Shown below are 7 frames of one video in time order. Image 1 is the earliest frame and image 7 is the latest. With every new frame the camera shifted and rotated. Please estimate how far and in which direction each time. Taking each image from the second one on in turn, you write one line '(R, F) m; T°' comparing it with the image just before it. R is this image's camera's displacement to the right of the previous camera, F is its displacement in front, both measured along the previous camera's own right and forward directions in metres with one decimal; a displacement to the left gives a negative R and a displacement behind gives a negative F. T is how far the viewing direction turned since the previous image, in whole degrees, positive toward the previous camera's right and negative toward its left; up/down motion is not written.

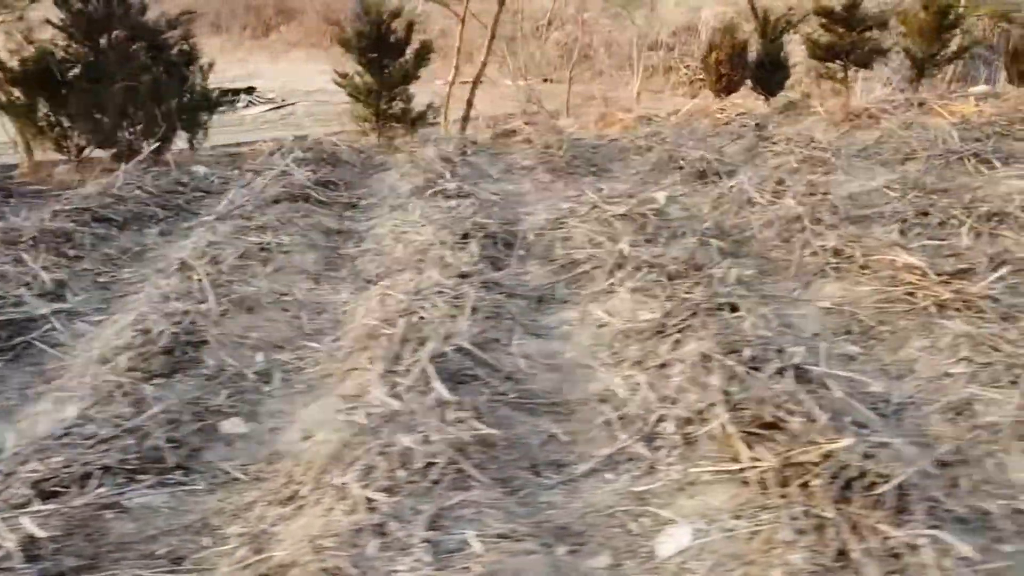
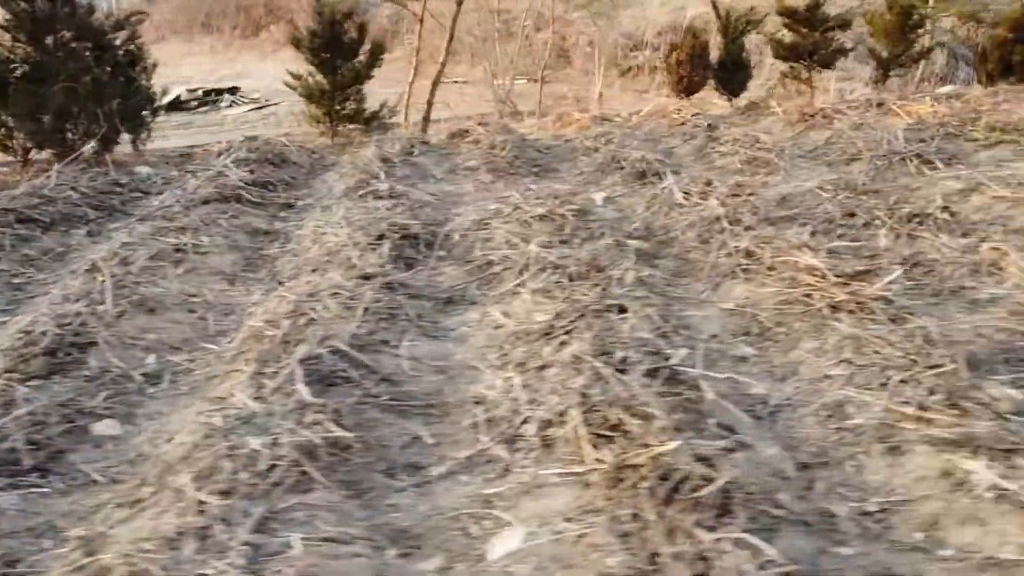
(+0.3, 0.0) m; 0°
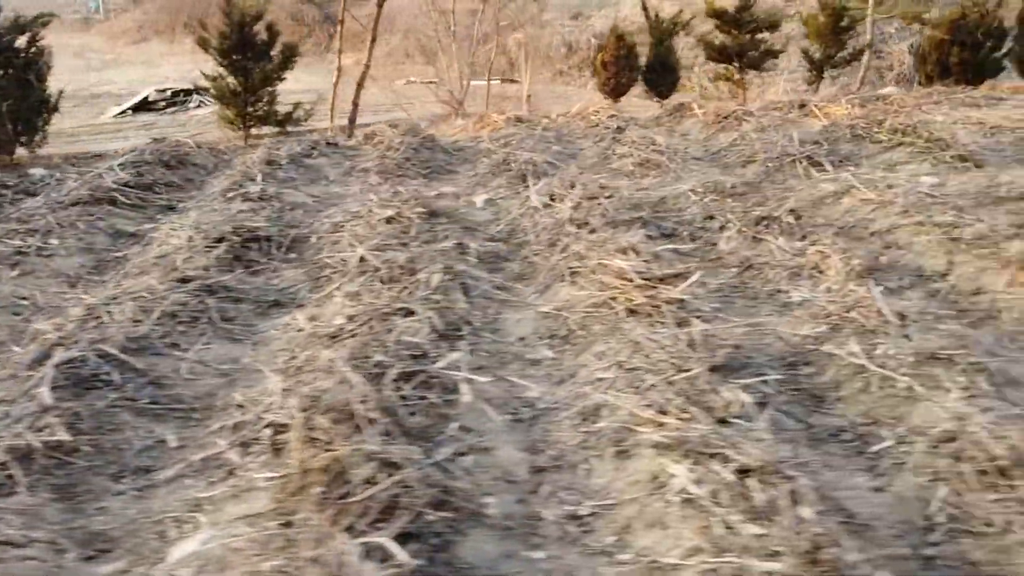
(+0.6, 0.0) m; 0°
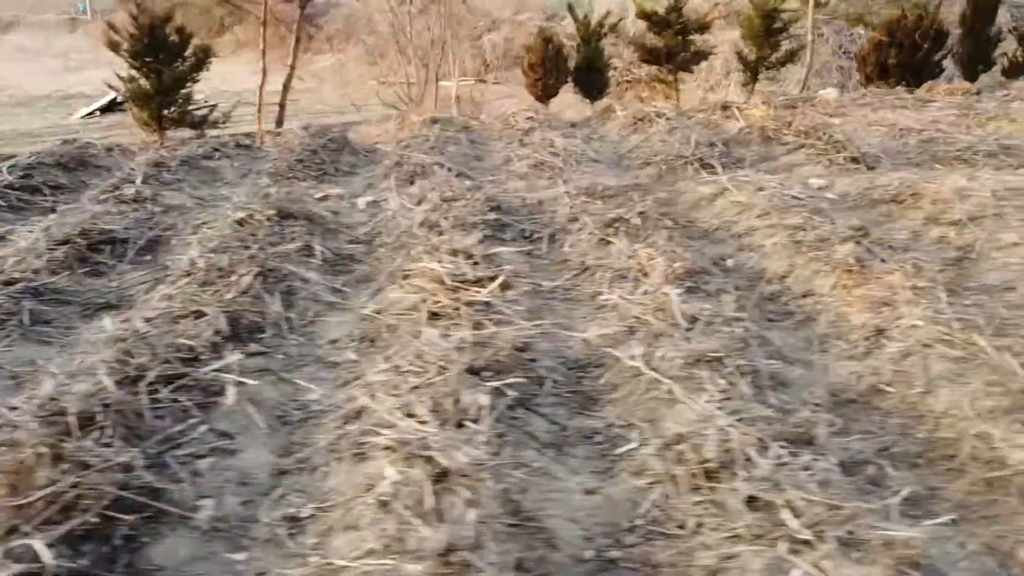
(+0.6, 0.0) m; 0°
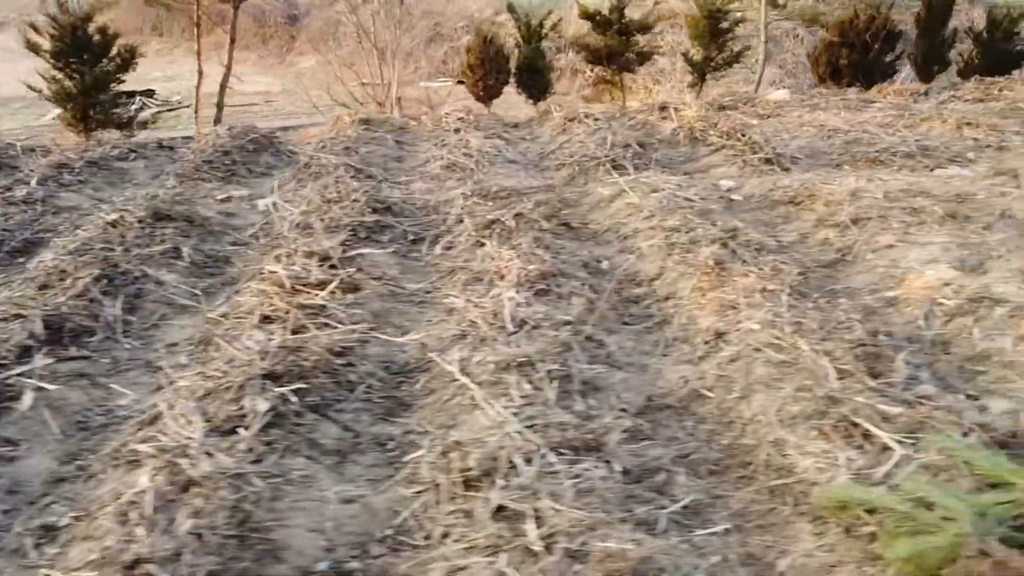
(+0.5, 0.0) m; 0°
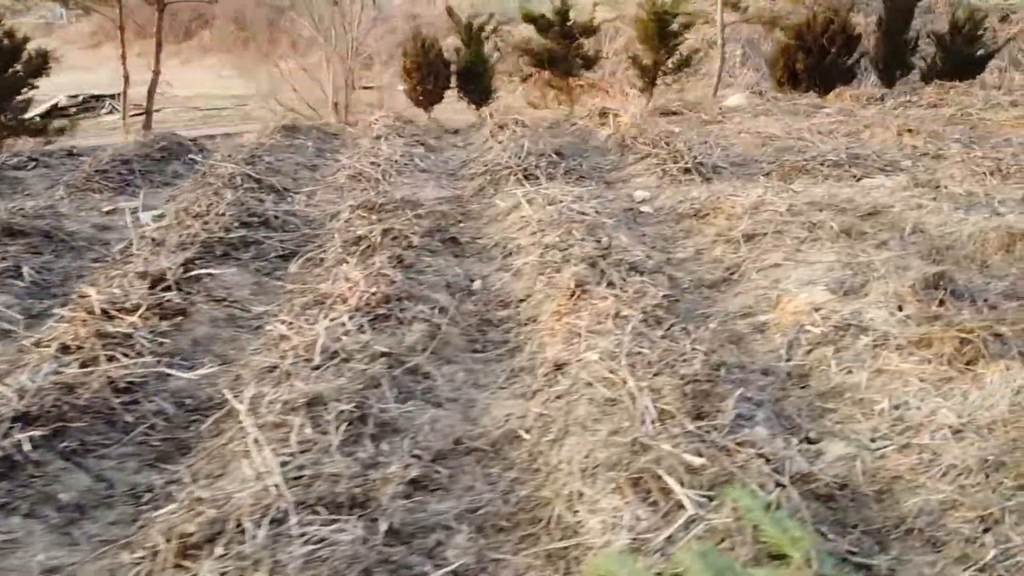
(+0.5, +0.2) m; 0°
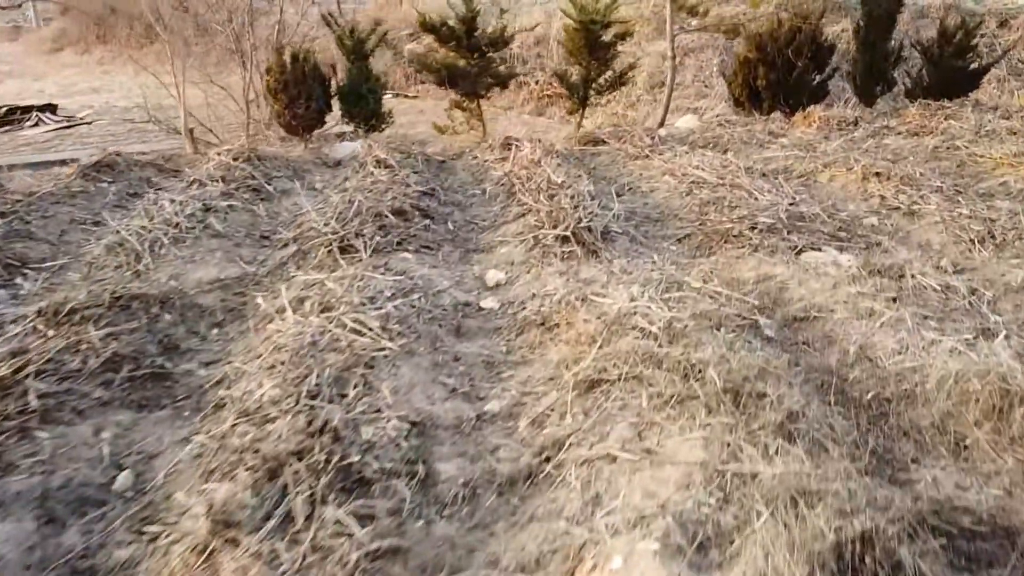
(+0.7, +1.3) m; 0°
